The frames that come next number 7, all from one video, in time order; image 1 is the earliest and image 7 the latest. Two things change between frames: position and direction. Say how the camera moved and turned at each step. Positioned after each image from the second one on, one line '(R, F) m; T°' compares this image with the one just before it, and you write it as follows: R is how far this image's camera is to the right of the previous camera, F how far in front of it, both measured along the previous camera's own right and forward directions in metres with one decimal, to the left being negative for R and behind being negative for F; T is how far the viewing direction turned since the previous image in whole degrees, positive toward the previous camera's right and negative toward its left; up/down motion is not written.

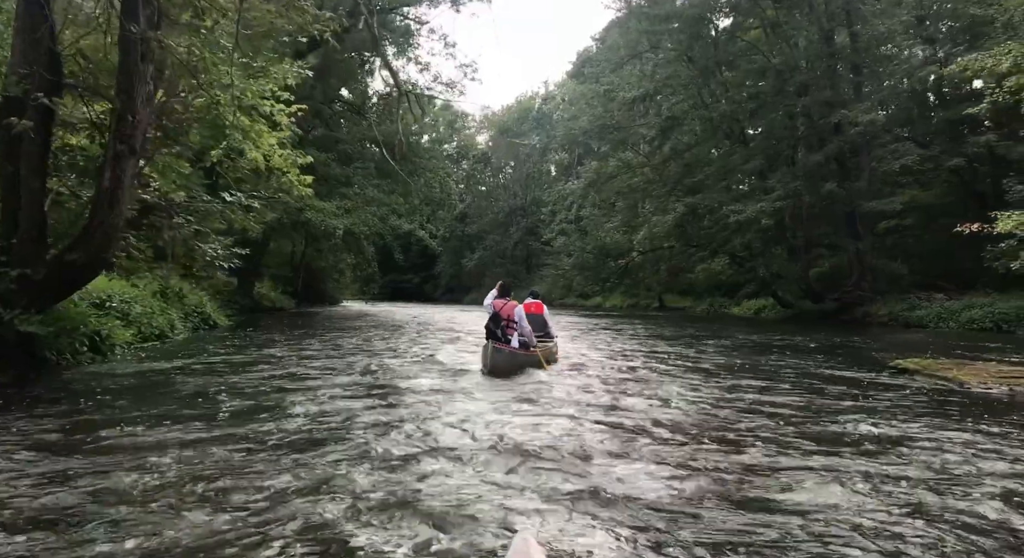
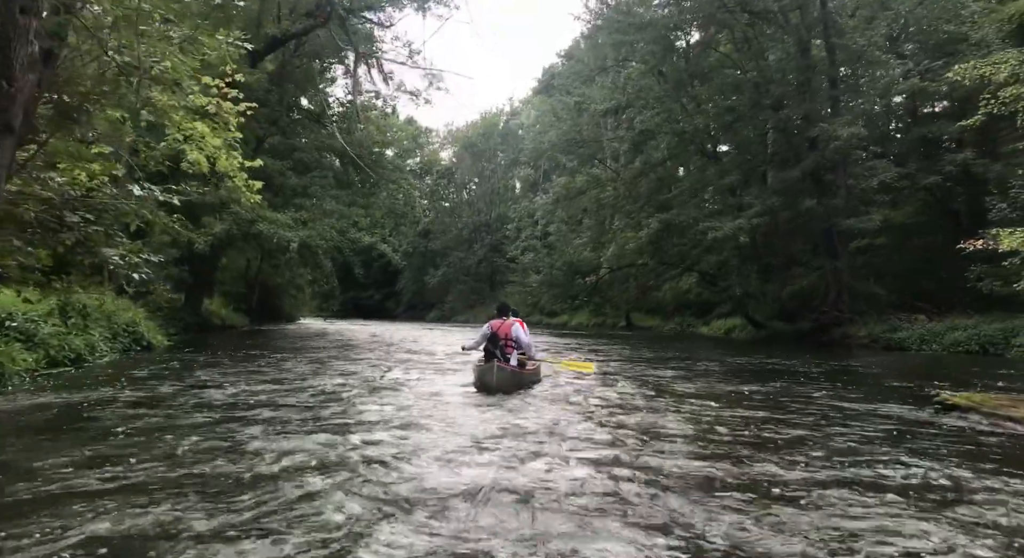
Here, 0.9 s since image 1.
(-0.1, +1.3) m; +3°
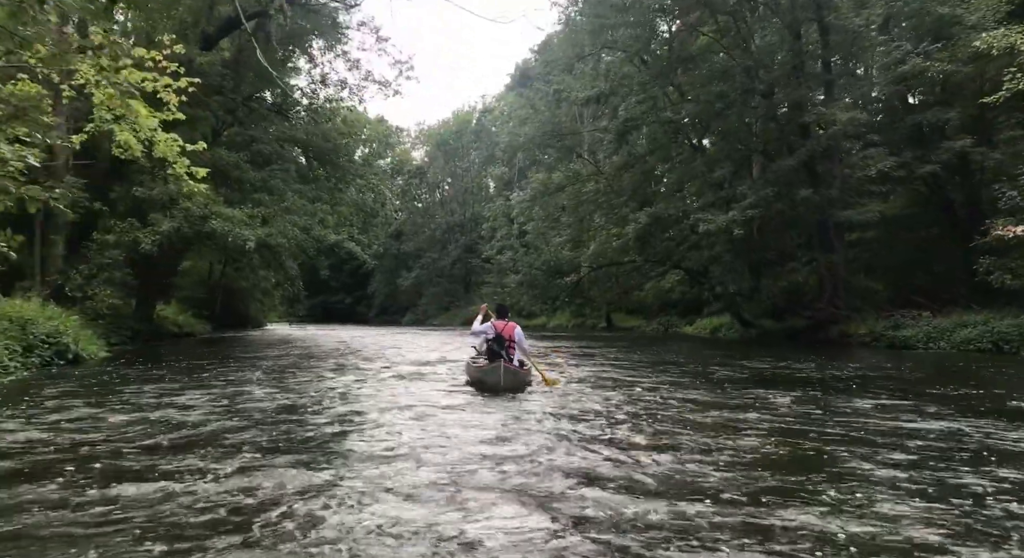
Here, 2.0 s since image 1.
(-0.2, +1.7) m; +2°
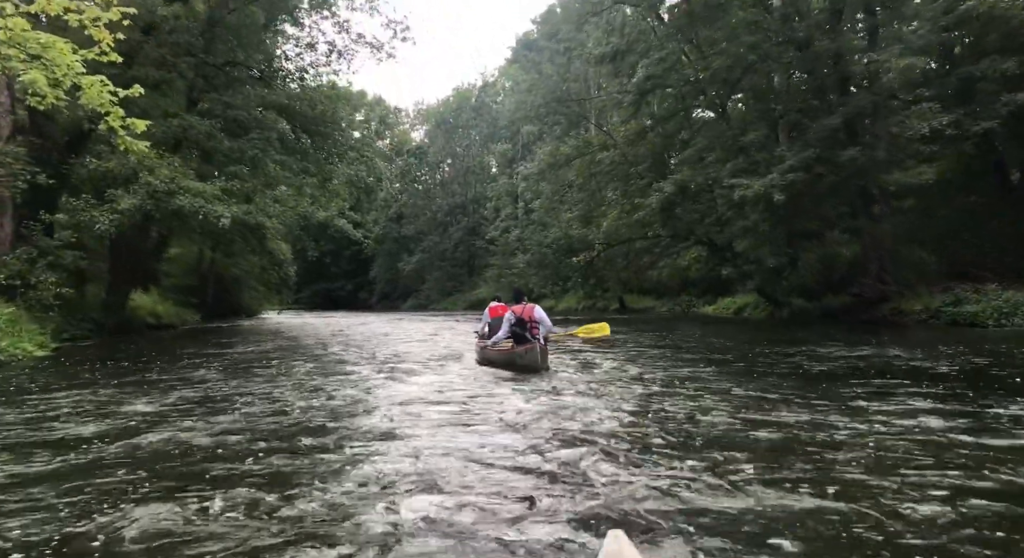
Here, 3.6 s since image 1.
(-0.2, +2.5) m; 0°
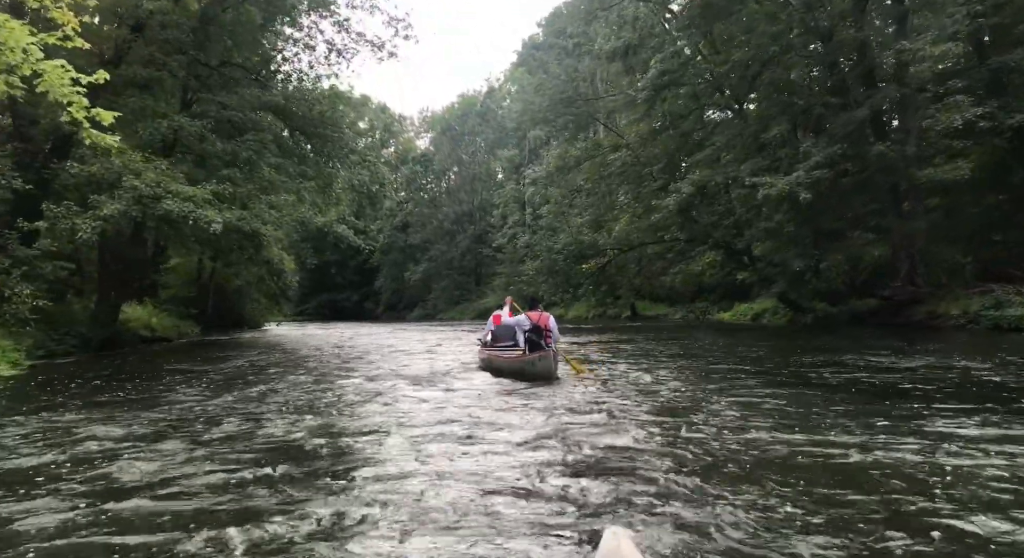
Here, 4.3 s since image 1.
(-0.1, +1.1) m; -1°
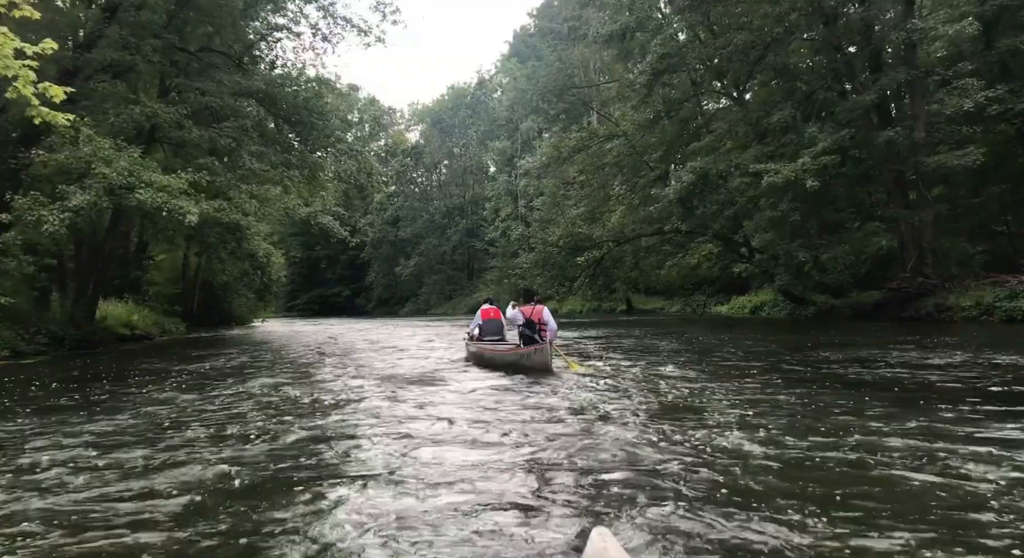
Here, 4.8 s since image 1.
(-0.1, +0.8) m; +1°
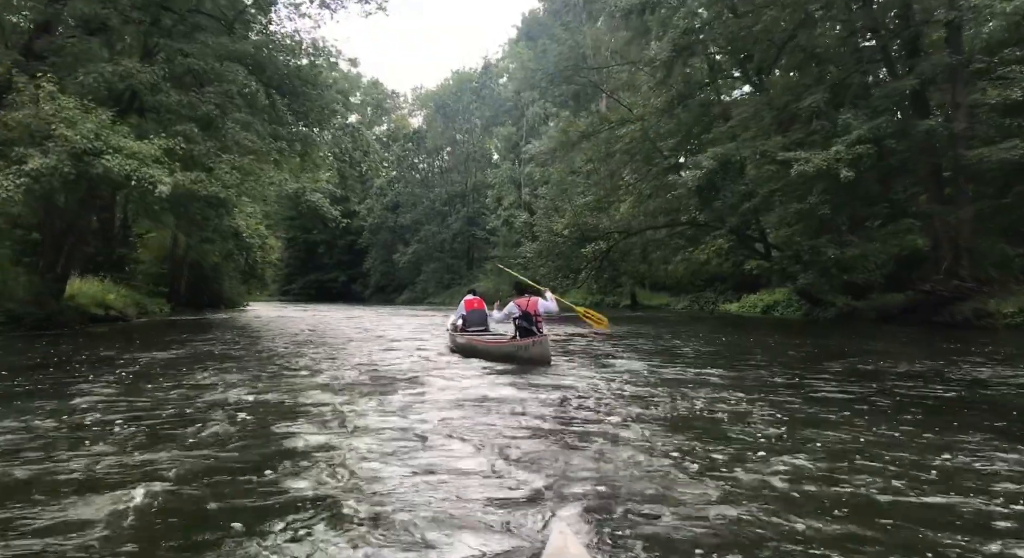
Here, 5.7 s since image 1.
(-0.1, +1.5) m; 0°
